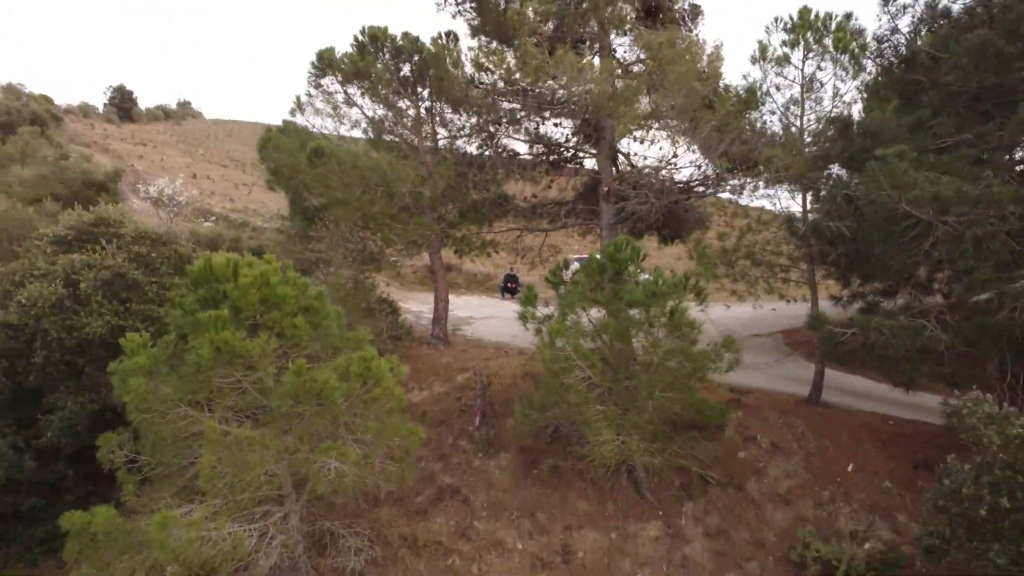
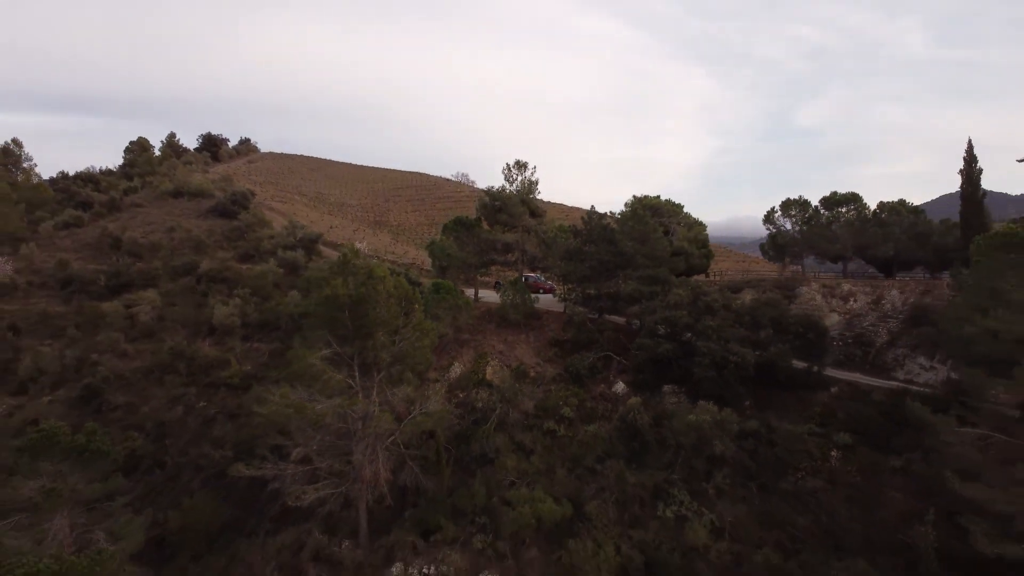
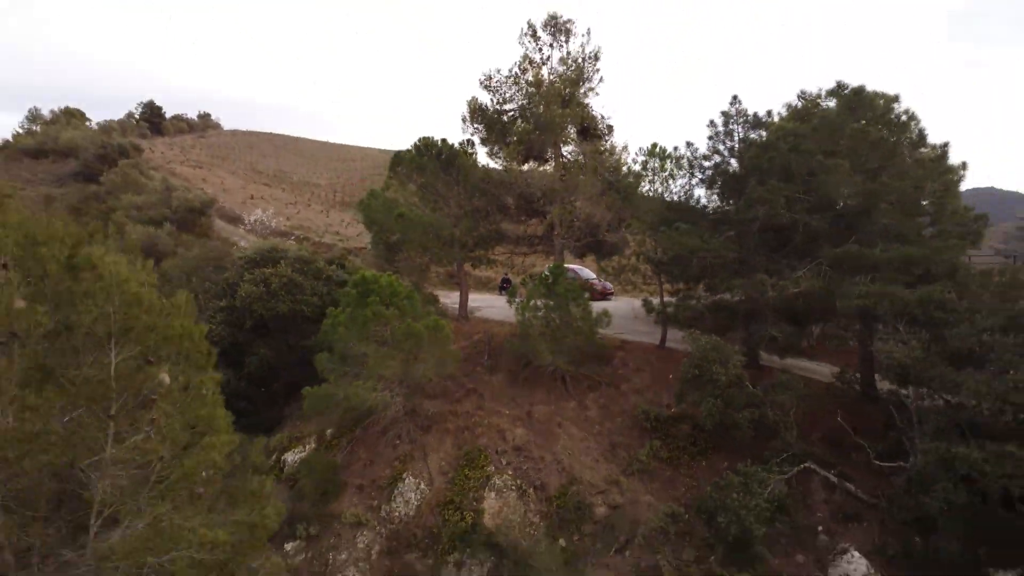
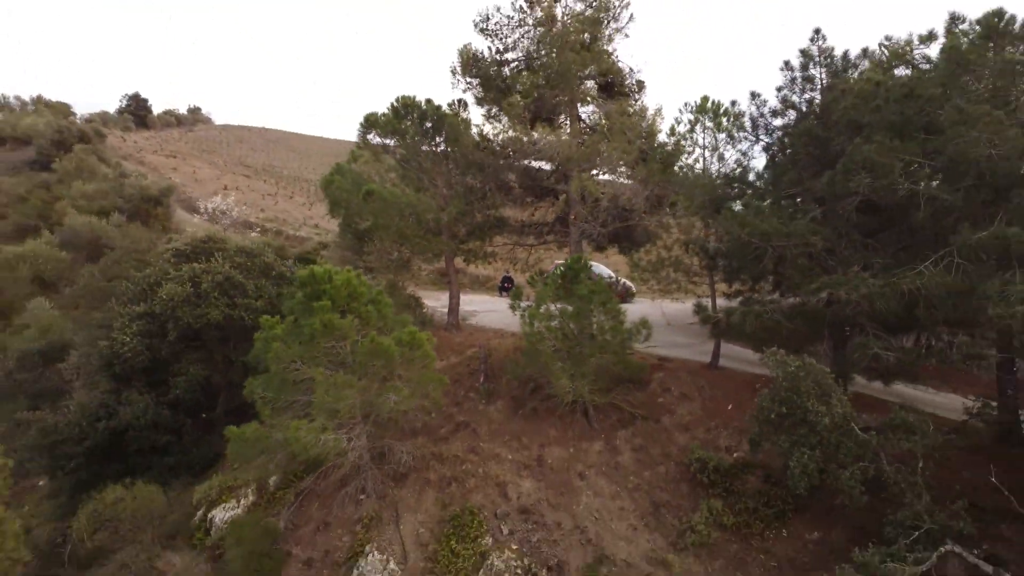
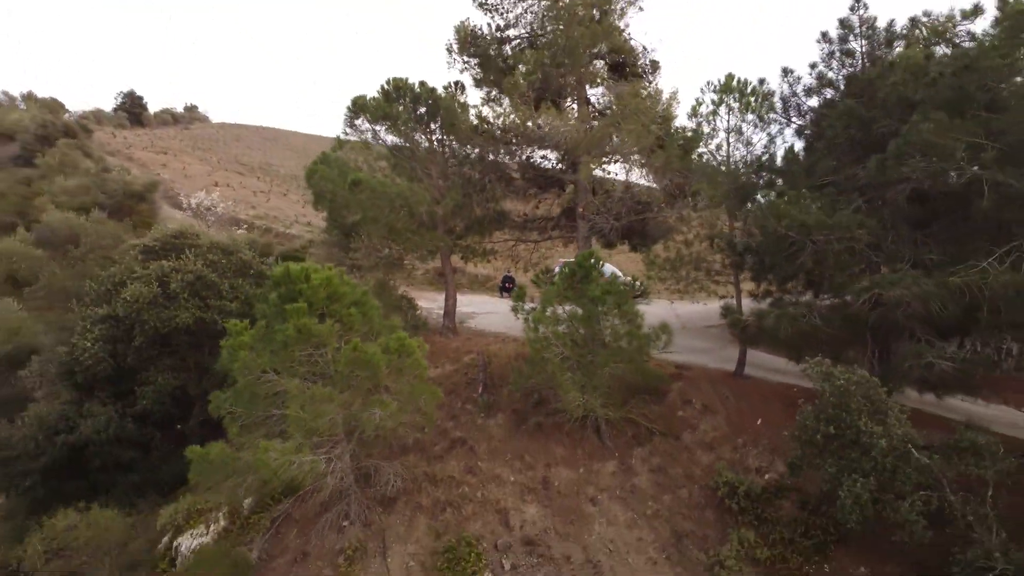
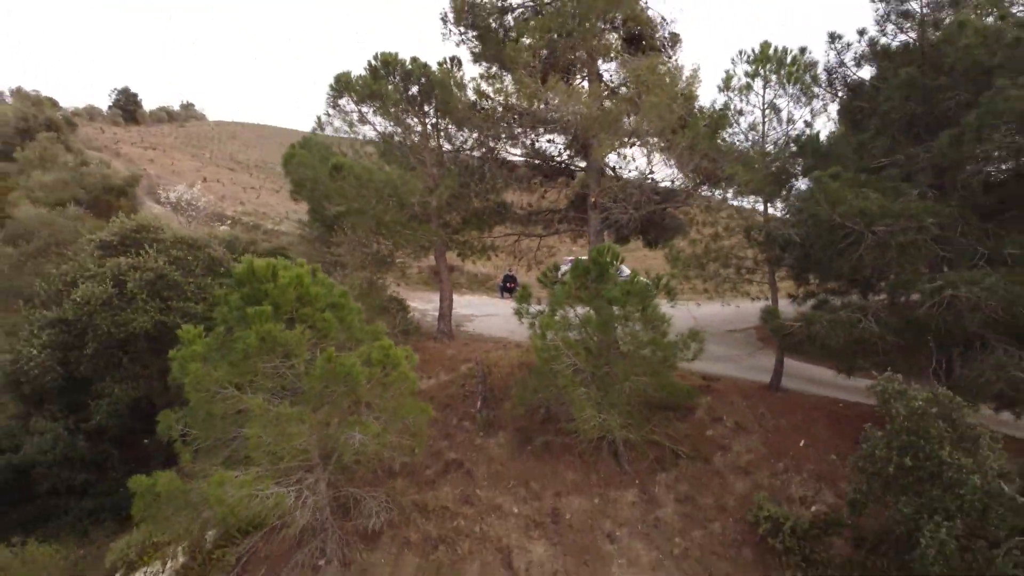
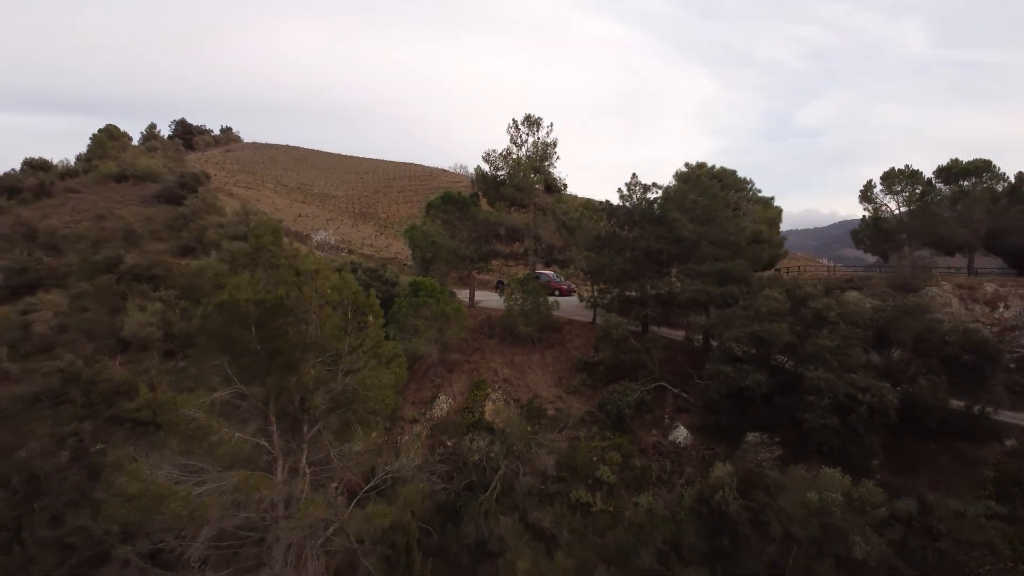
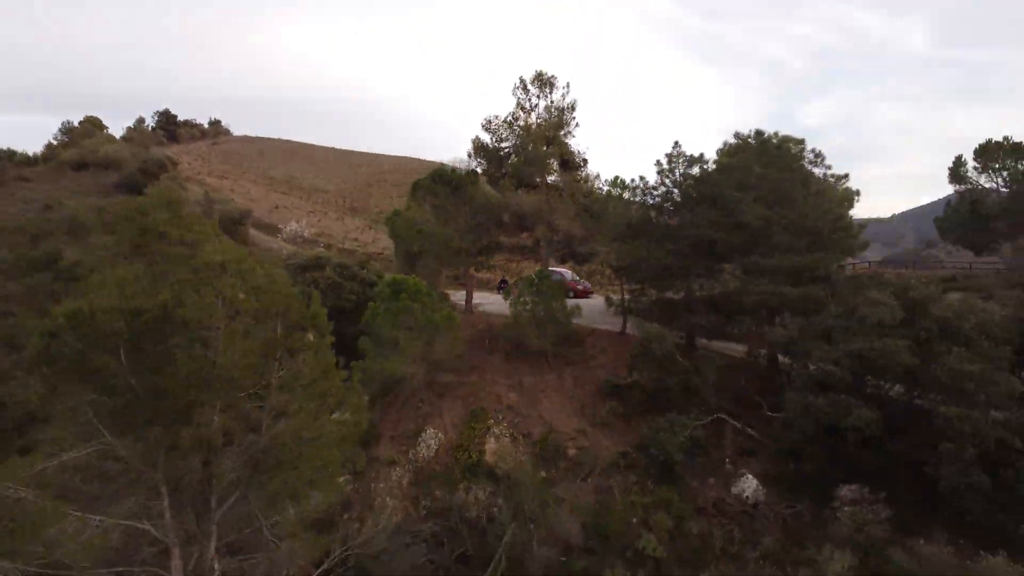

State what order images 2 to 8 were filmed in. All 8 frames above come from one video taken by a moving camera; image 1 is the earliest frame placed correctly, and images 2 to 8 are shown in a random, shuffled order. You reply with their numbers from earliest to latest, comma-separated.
6, 5, 4, 3, 8, 7, 2
